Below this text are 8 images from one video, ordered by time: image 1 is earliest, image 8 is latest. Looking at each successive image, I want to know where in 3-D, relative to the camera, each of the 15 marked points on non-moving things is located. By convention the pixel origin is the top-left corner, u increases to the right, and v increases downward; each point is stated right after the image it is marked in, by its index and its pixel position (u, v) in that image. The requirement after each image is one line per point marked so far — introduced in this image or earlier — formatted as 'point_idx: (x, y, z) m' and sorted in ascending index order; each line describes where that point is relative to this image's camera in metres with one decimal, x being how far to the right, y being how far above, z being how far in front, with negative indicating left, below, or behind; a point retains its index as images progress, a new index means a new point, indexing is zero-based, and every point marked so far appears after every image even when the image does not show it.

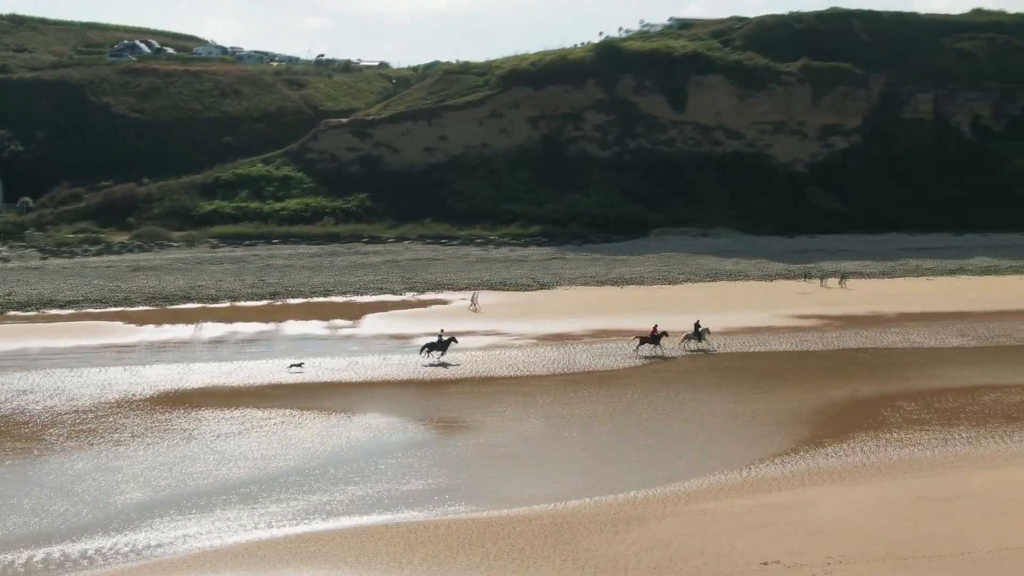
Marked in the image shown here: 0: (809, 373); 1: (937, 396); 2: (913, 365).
0: (+25.4, -7.6, +17.1) m
1: (+32.5, -8.5, +15.0) m
2: (+35.4, -7.0, +17.4) m
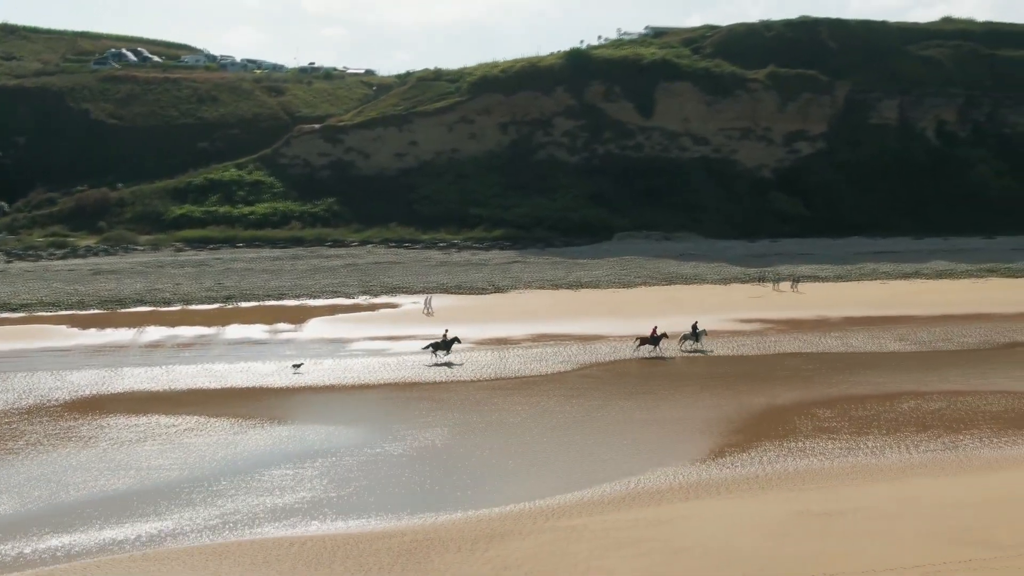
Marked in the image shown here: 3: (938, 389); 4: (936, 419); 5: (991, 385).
0: (+18.7, -8.0, +16.9) m
1: (+25.8, -8.9, +14.8) m
2: (+28.7, -7.4, +17.1) m
3: (+33.9, -8.2, +15.6) m
4: (+29.9, -9.5, +13.7) m
5: (+38.5, -8.0, +15.9) m
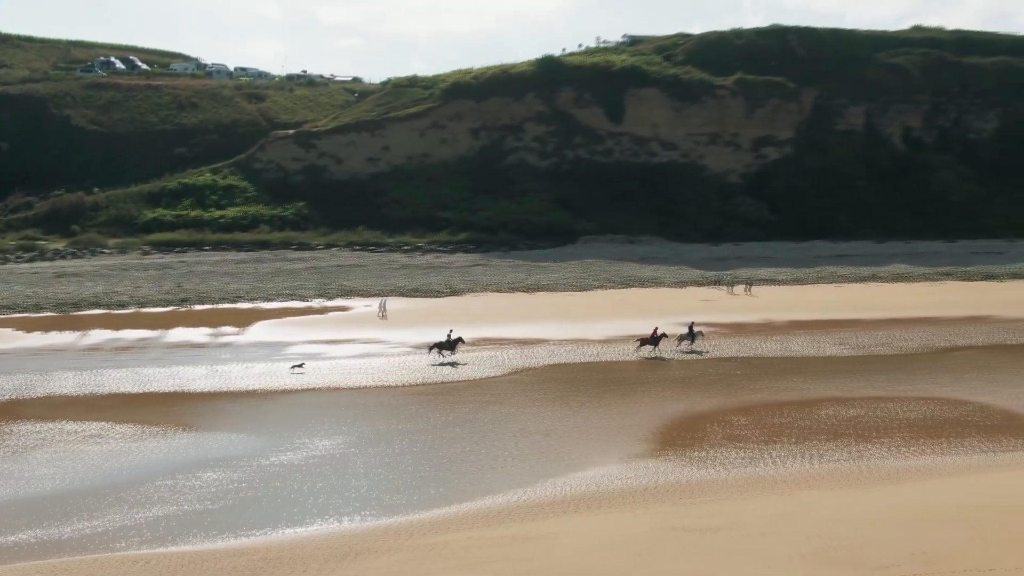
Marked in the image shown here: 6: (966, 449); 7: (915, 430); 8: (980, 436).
0: (+12.1, -8.3, +16.6) m
1: (+19.3, -9.2, +14.5) m
2: (+22.1, -7.7, +16.9) m
3: (+27.4, -8.5, +15.3) m
4: (+23.3, -9.7, +13.4) m
5: (+32.0, -8.3, +15.6) m
6: (+28.3, -10.4, +12.2) m
7: (+27.0, -9.8, +13.1) m
8: (+30.7, -10.0, +12.9) m
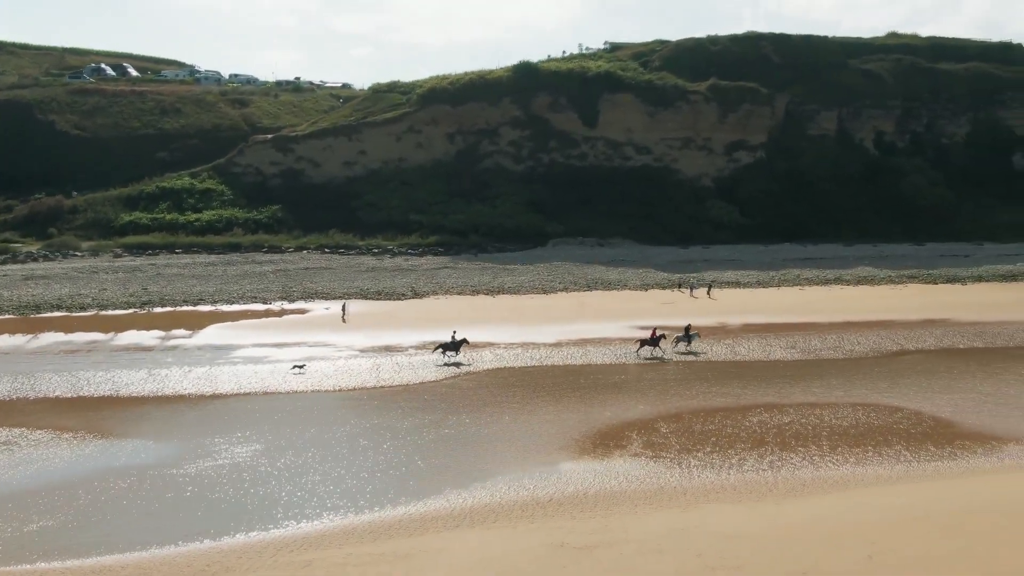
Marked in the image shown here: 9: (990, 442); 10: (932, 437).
0: (+6.6, -8.6, +16.4) m
1: (+13.7, -9.4, +14.2) m
2: (+16.6, -8.0, +16.6) m
3: (+21.8, -8.7, +15.1) m
4: (+17.8, -10.0, +13.1) m
5: (+26.4, -8.5, +15.4) m
6: (+22.7, -10.6, +12.0) m
7: (+21.5, -10.1, +12.9) m
8: (+25.1, -10.2, +12.6) m
9: (+30.7, -10.2, +12.7) m
10: (+27.5, -10.0, +12.9) m
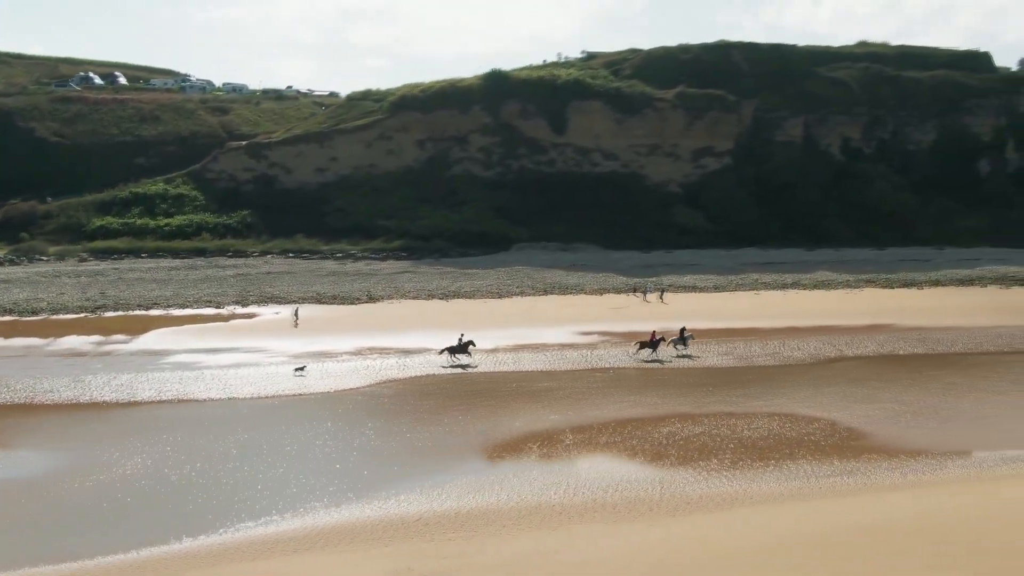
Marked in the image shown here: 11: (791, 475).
0: (-0.2, -9.0, +16.1) m
1: (+7.0, -9.8, +13.9) m
2: (+9.8, -8.4, +16.3) m
3: (+15.0, -9.2, +14.8) m
4: (+11.0, -10.3, +12.8) m
5: (+19.7, -9.0, +15.0) m
6: (+16.0, -11.0, +11.6) m
7: (+14.7, -10.4, +12.5) m
8: (+18.4, -10.5, +12.3) m
9: (+24.0, -10.6, +12.3) m
10: (+20.7, -10.4, +12.5) m
11: (+16.2, -11.0, +11.5) m
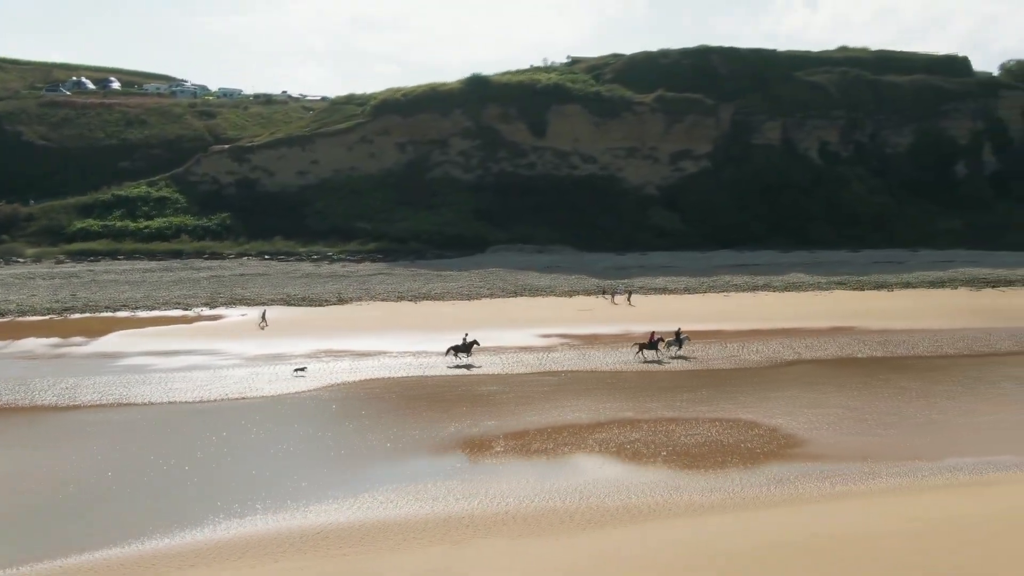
0: (-4.6, -9.1, +15.9) m
1: (+2.5, -9.9, +13.7) m
2: (+5.4, -8.6, +16.1) m
3: (+10.6, -9.3, +14.5) m
4: (+6.6, -10.4, +12.5) m
5: (+15.2, -9.1, +14.8) m
6: (+11.5, -11.0, +11.3) m
7: (+10.3, -10.5, +12.2) m
8: (+13.9, -10.6, +12.0) m
9: (+19.5, -10.6, +12.0) m
10: (+16.3, -10.4, +12.3) m
11: (+11.8, -11.1, +11.3) m
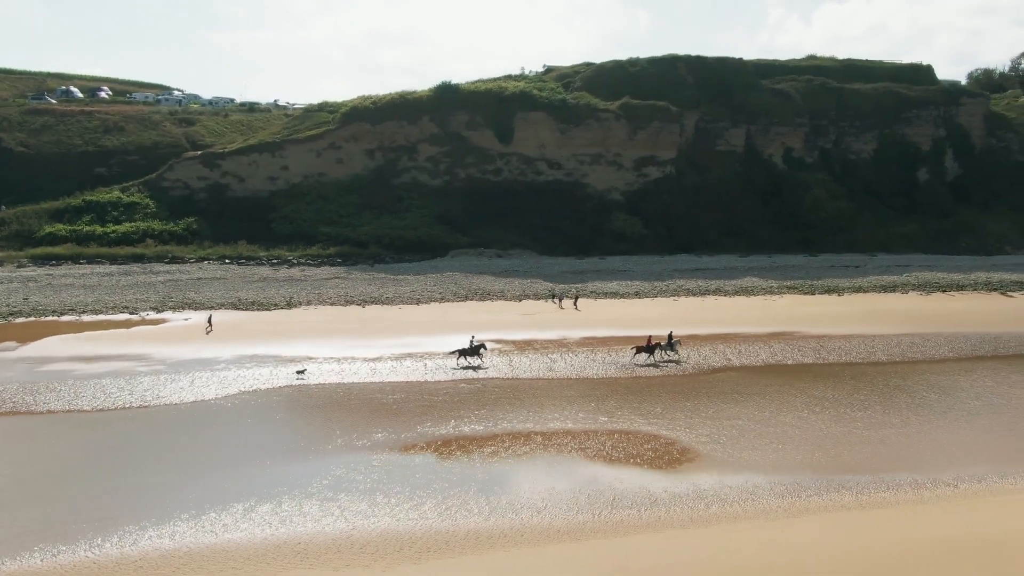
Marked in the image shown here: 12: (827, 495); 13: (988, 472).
0: (-12.0, -9.5, +15.5) m
1: (-4.9, -10.1, +13.2) m
2: (-2.0, -8.9, +15.7) m
3: (+3.2, -9.6, +14.1) m
4: (-0.9, -10.7, +12.1) m
5: (+7.8, -9.4, +14.4) m
6: (+4.1, -11.3, +10.9) m
7: (+2.9, -10.7, +11.8) m
8: (+6.5, -10.9, +11.6) m
9: (+12.1, -10.9, +11.6) m
10: (+8.8, -10.7, +11.8) m
11: (+4.4, -11.3, +10.8) m
12: (+17.2, -11.1, +10.8) m
13: (+27.8, -11.1, +11.6) m
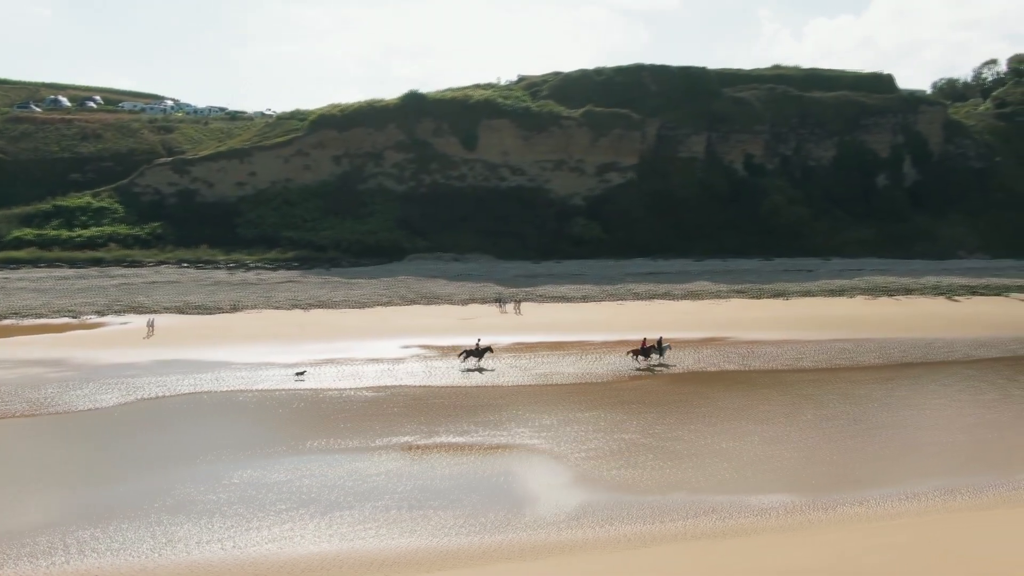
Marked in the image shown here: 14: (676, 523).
0: (-19.8, -9.7, +15.1) m
1: (-12.7, -10.3, +12.8) m
2: (-9.8, -9.1, +15.3) m
3: (-4.6, -9.8, +13.6) m
4: (-8.6, -10.8, +11.6) m
5: (0.0, -9.6, +13.9) m
6: (-3.7, -11.4, +10.4) m
7: (-4.9, -10.9, +11.3) m
8: (-1.3, -11.0, +11.1) m
9: (+4.3, -11.1, +11.1) m
10: (+1.1, -10.9, +11.3) m
11: (-3.4, -11.5, +10.3) m
12: (+9.4, -11.2, +10.3) m
13: (+20.0, -11.2, +11.0) m
14: (+8.7, -11.3, +10.2) m
